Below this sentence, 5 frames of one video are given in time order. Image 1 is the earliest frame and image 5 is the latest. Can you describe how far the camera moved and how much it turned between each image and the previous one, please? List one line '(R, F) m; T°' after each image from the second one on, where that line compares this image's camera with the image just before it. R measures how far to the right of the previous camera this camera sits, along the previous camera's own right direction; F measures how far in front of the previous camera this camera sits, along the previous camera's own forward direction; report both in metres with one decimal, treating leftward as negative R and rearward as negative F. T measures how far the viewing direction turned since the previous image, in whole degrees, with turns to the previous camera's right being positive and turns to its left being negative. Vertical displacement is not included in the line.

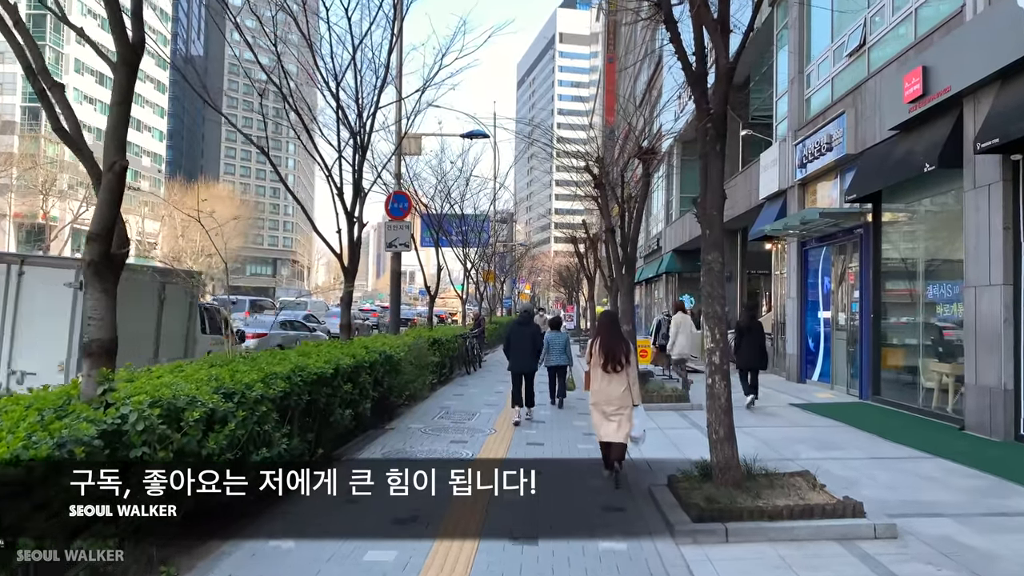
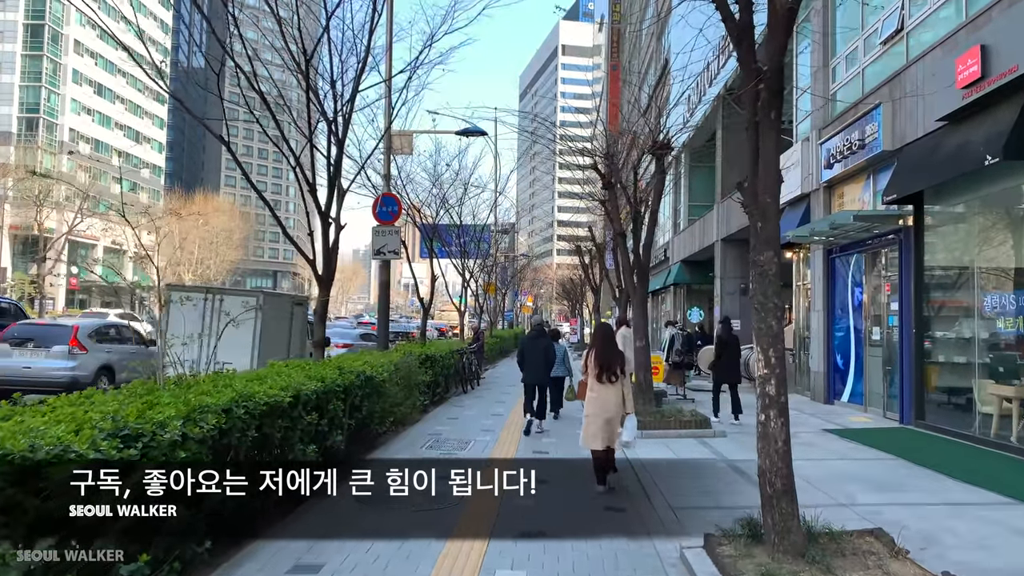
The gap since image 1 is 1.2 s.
(0.0, +1.2) m; 0°
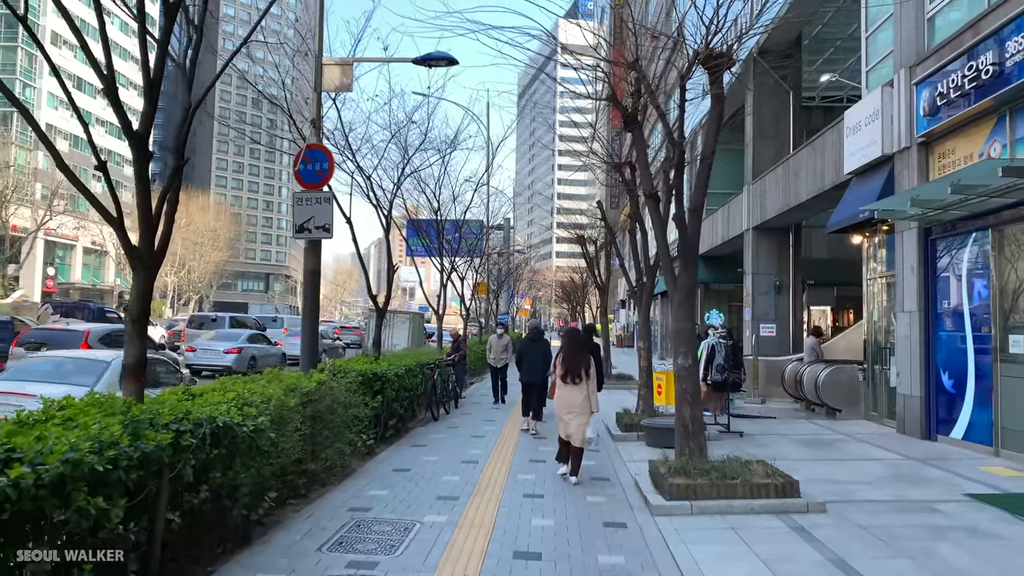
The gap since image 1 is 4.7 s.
(+0.2, +3.7) m; 0°
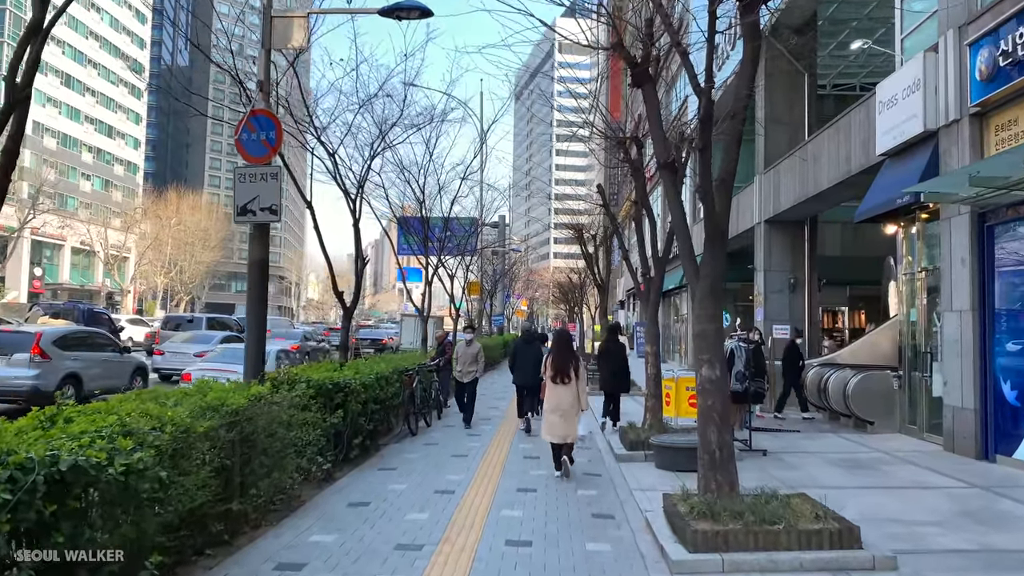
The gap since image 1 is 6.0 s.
(+0.1, +1.4) m; 0°
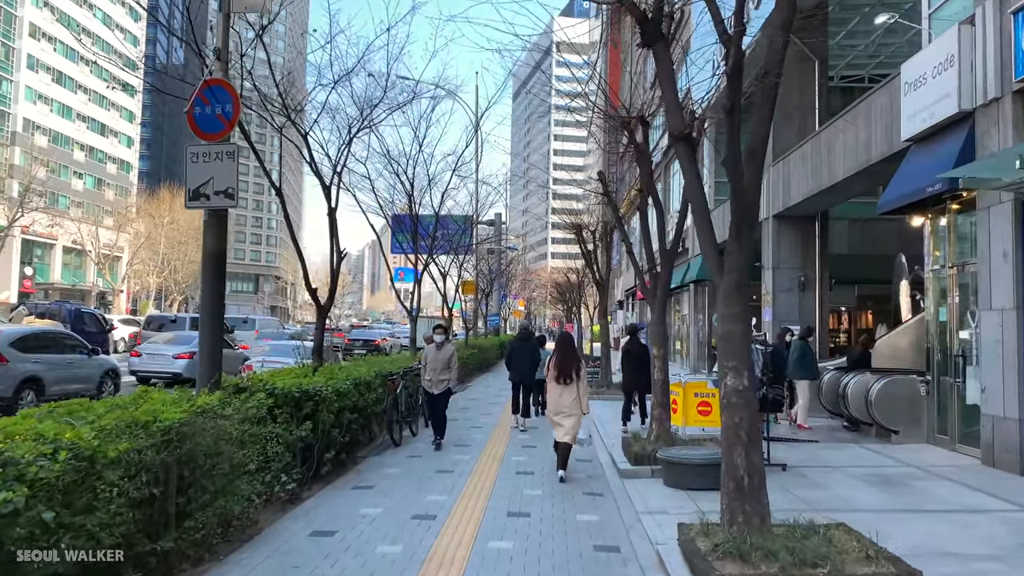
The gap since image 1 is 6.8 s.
(+0.1, +0.9) m; 0°
